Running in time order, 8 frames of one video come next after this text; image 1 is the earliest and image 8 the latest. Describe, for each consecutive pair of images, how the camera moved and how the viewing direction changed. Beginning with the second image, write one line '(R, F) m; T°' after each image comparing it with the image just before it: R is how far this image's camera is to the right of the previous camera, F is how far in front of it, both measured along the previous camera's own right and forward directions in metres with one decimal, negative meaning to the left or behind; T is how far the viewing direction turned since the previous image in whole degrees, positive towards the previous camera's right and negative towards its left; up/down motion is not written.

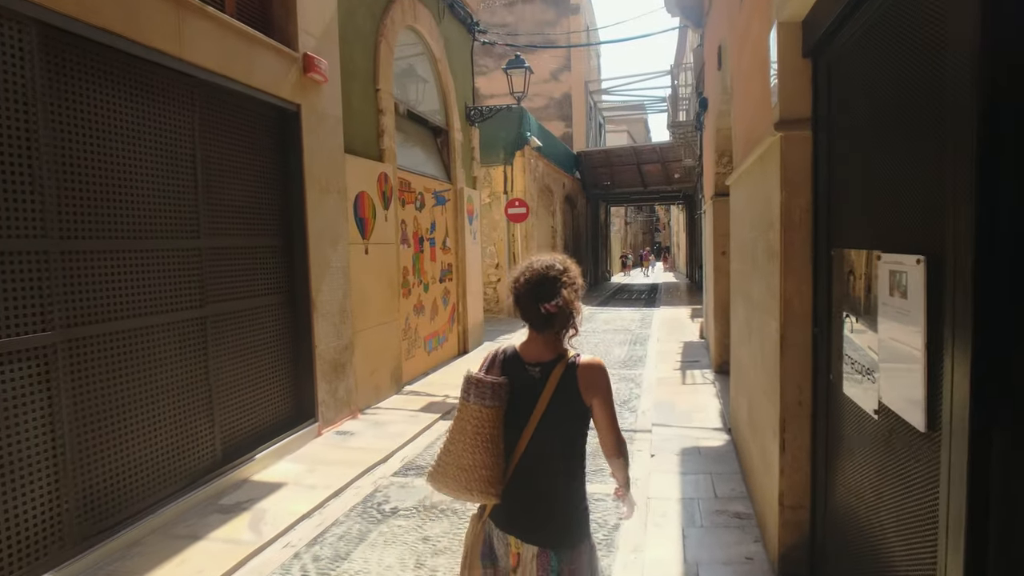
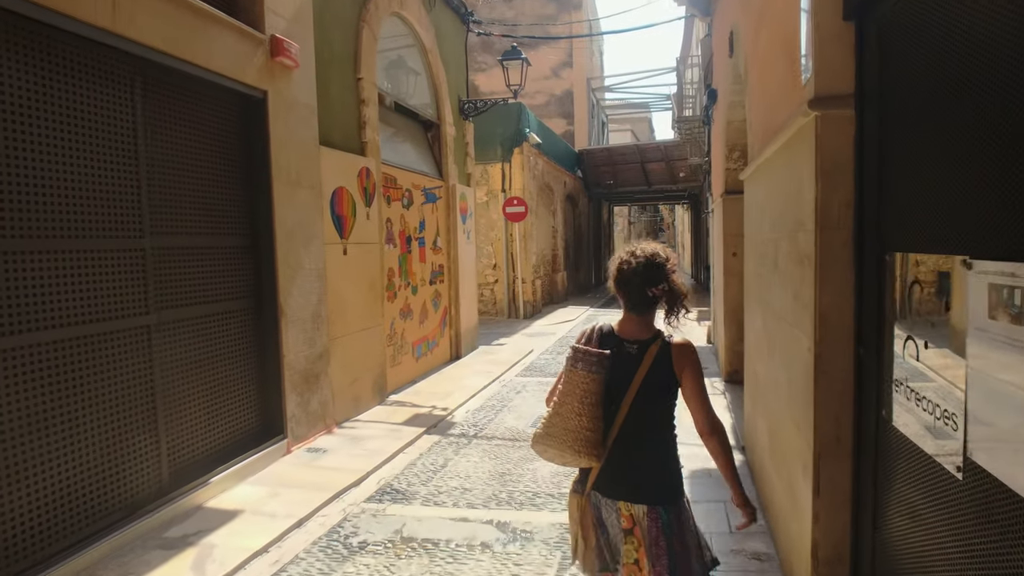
(+0.1, +0.5) m; 0°
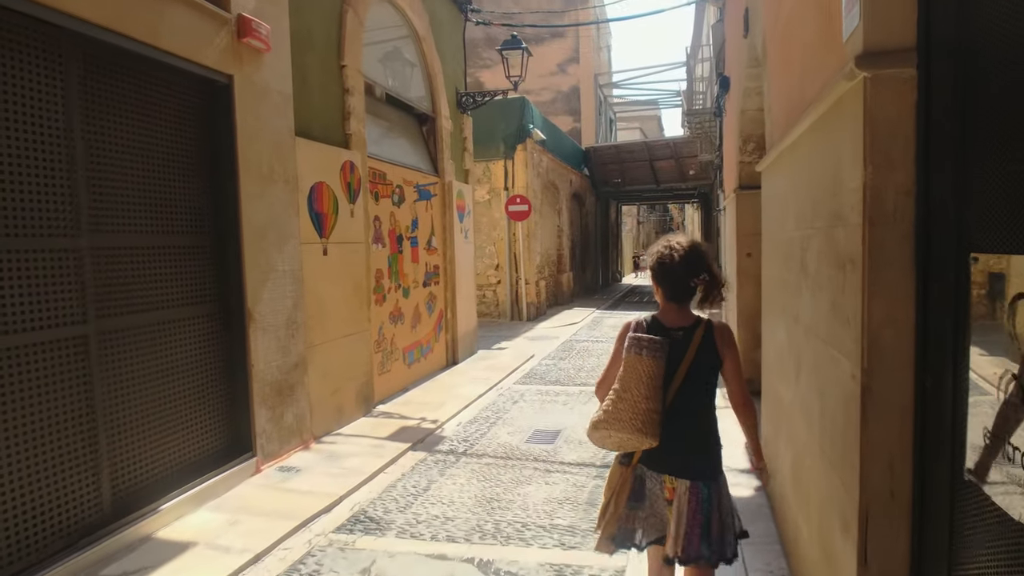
(+0.1, +0.5) m; -1°
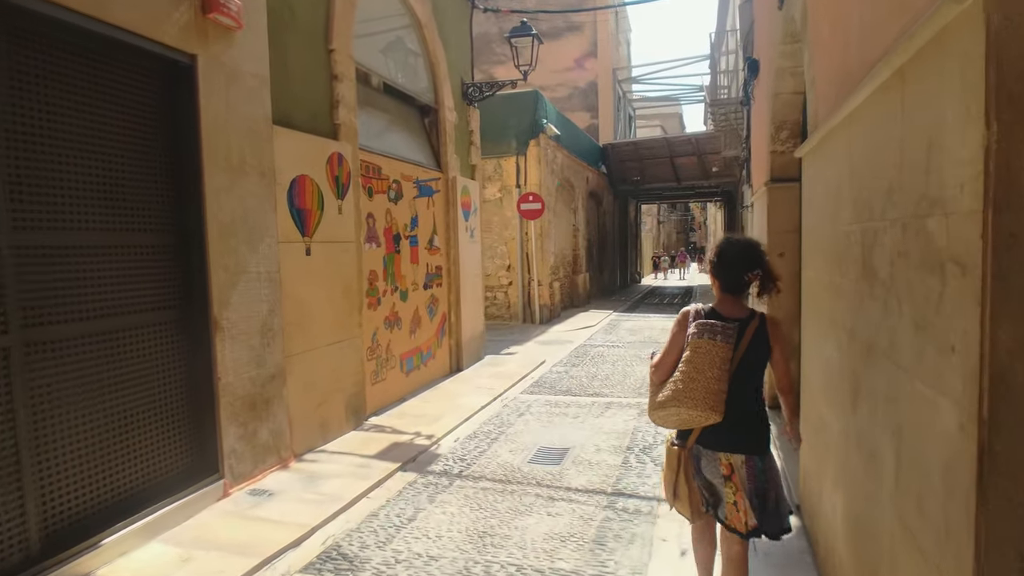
(+0.2, +0.5) m; -2°
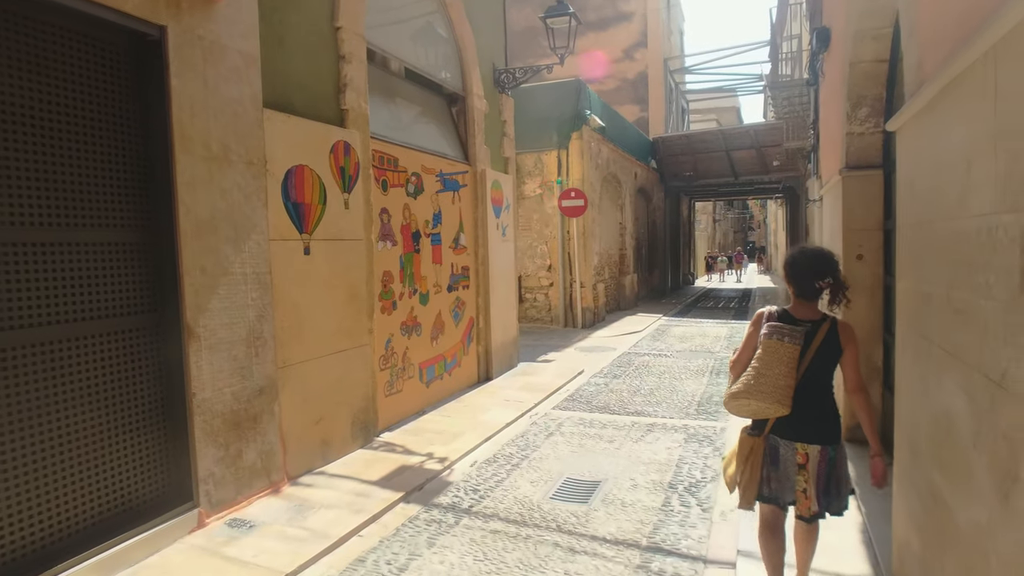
(+0.2, +0.7) m; -5°
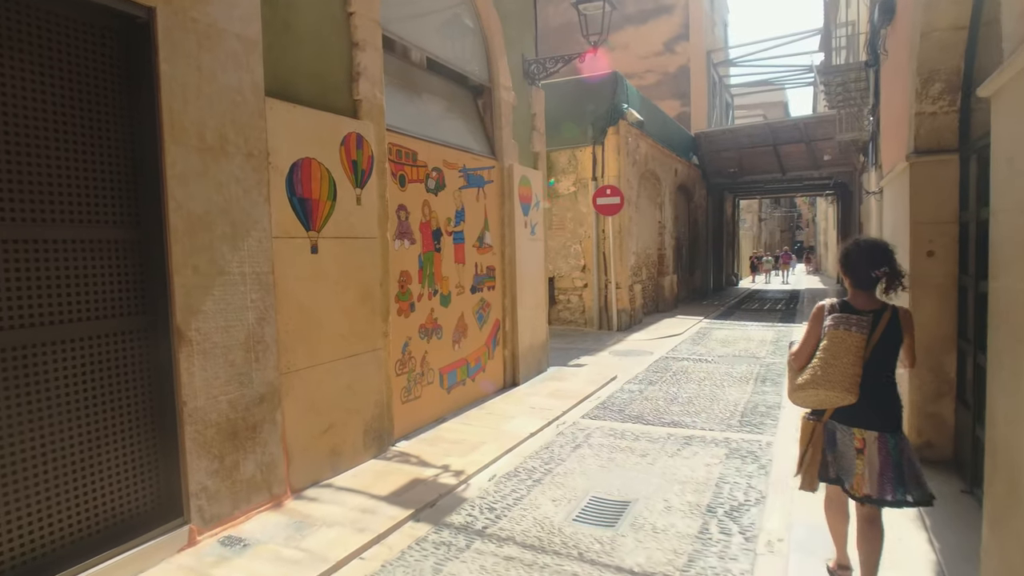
(+0.1, +0.4) m; -4°
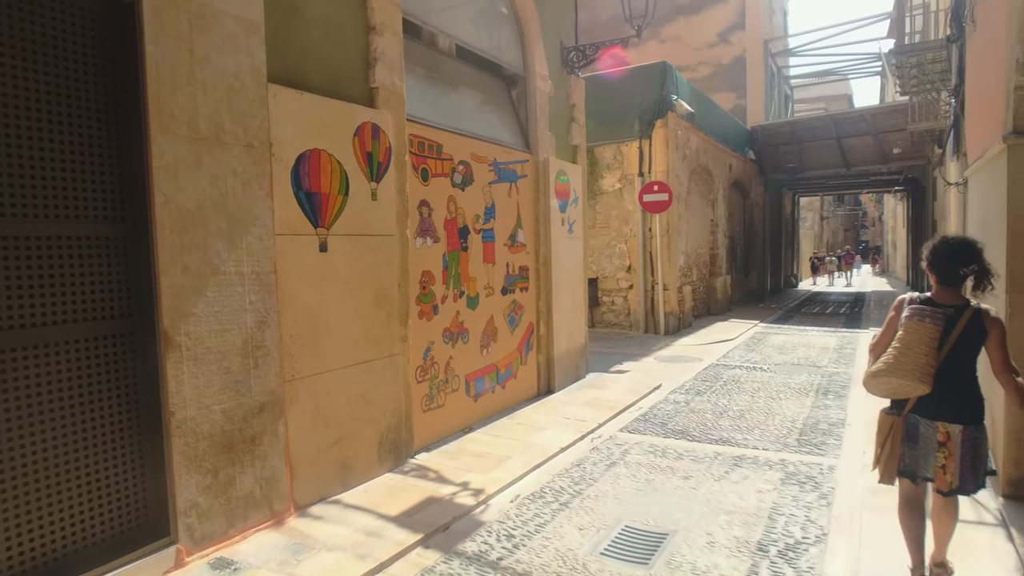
(+0.2, +0.4) m; -5°
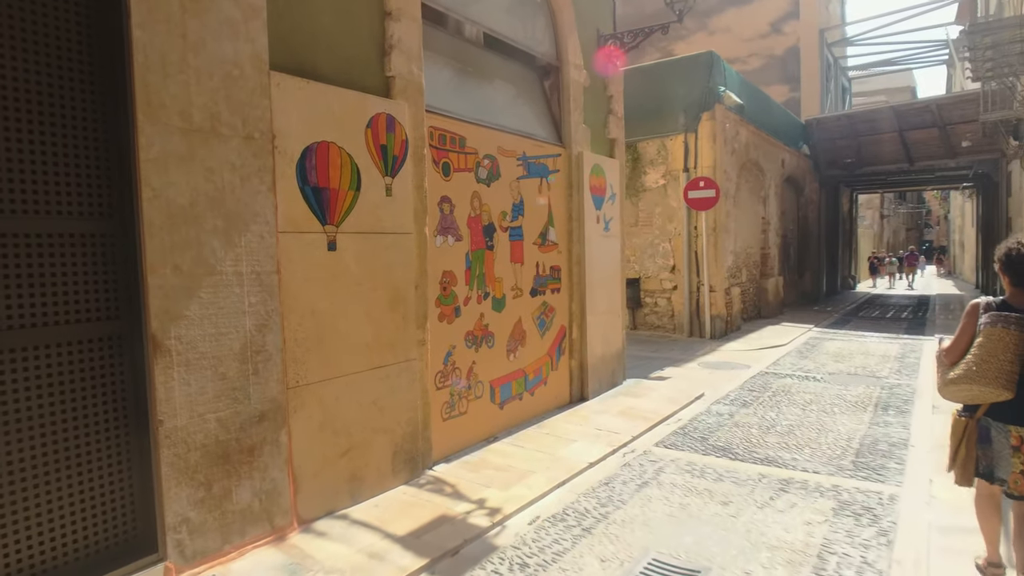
(+0.2, +0.3) m; -4°
